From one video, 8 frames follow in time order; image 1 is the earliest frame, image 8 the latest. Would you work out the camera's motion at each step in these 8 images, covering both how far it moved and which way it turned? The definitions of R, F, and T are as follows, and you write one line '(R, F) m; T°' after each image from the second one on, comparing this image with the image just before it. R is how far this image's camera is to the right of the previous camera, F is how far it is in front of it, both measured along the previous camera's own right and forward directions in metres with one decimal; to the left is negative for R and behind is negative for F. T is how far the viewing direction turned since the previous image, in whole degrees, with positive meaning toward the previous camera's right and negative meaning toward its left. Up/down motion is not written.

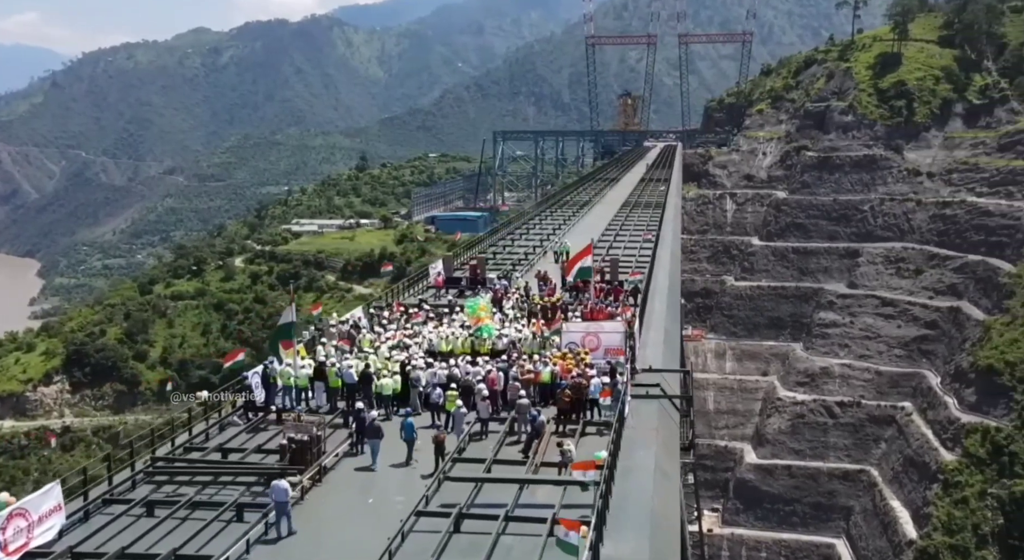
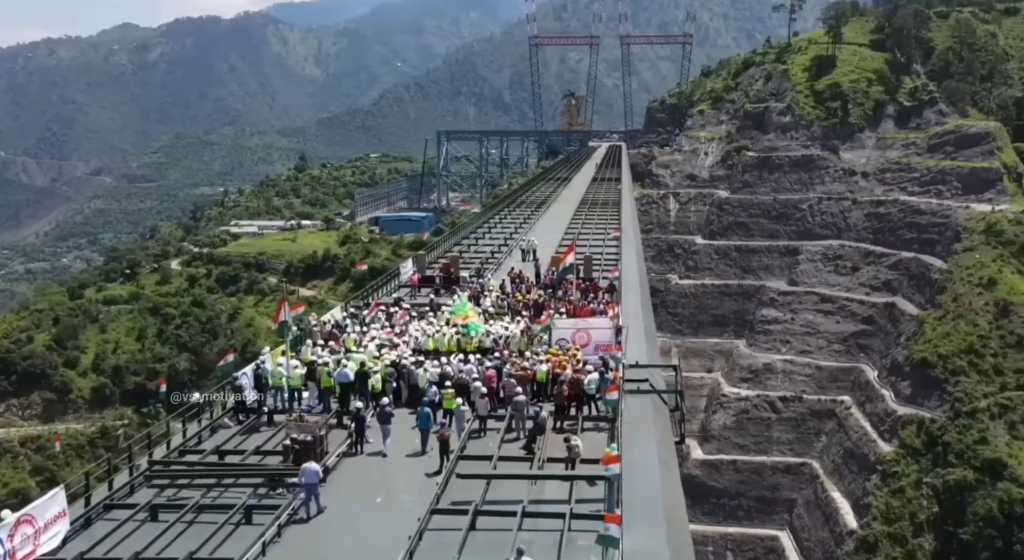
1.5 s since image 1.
(-0.5, +0.1) m; +4°
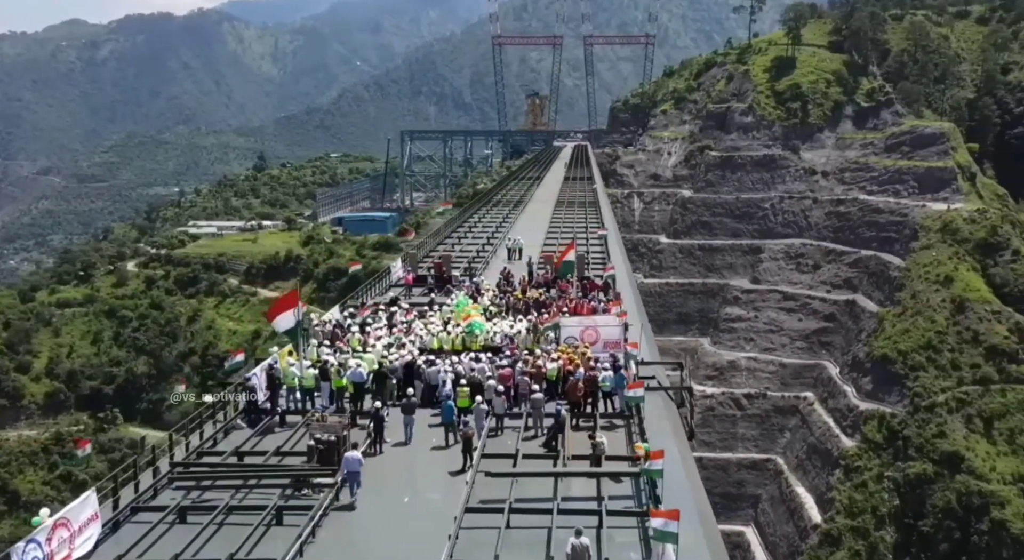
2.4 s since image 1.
(-0.5, +0.1) m; +3°
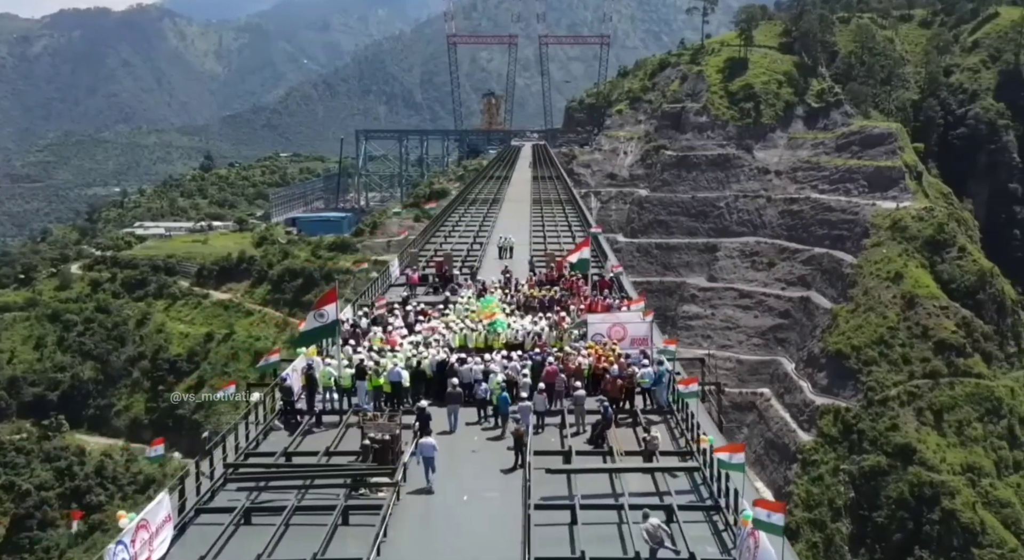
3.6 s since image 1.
(-0.8, +0.1) m; +3°
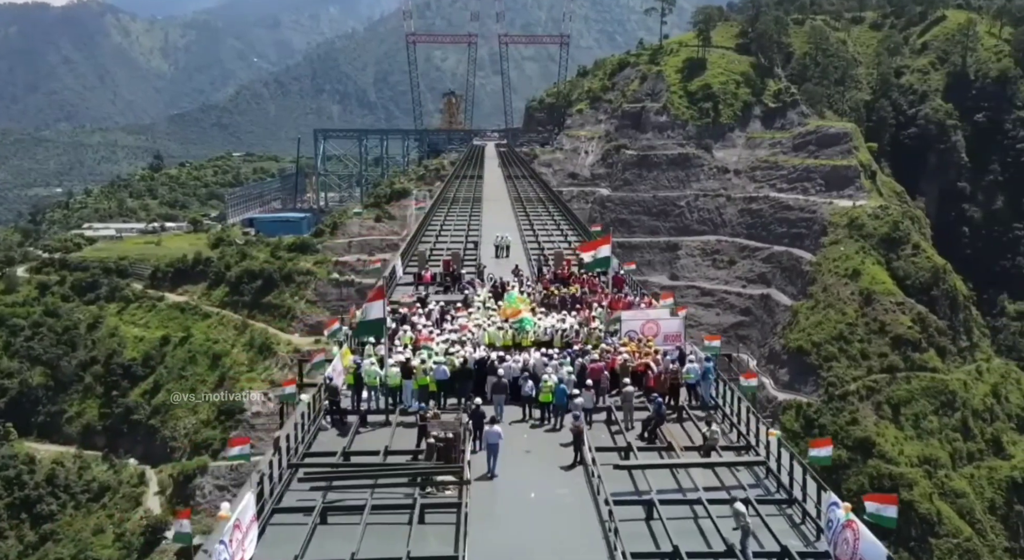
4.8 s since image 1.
(-0.8, +0.2) m; +3°
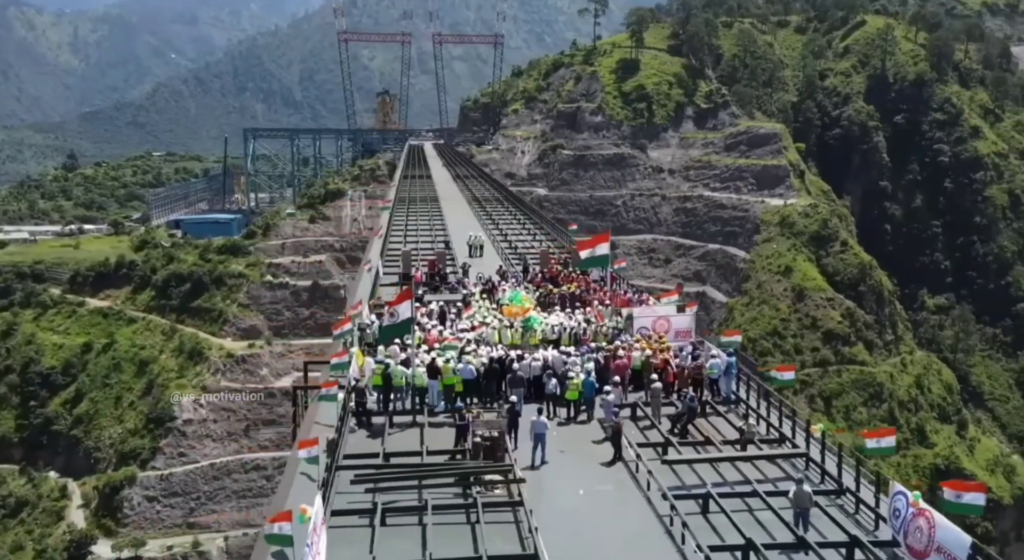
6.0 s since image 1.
(-0.9, +0.3) m; +5°
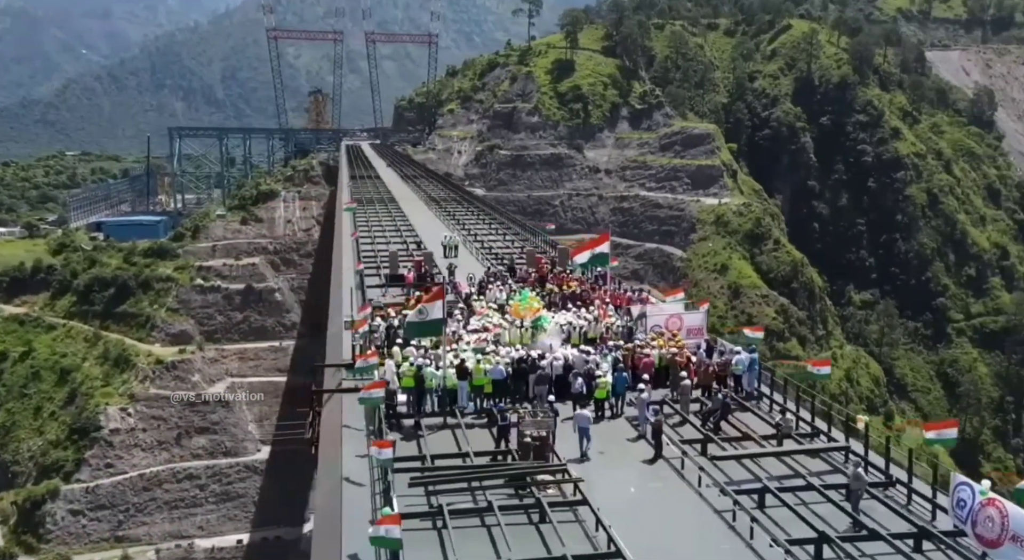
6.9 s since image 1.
(-0.9, +0.3) m; +5°
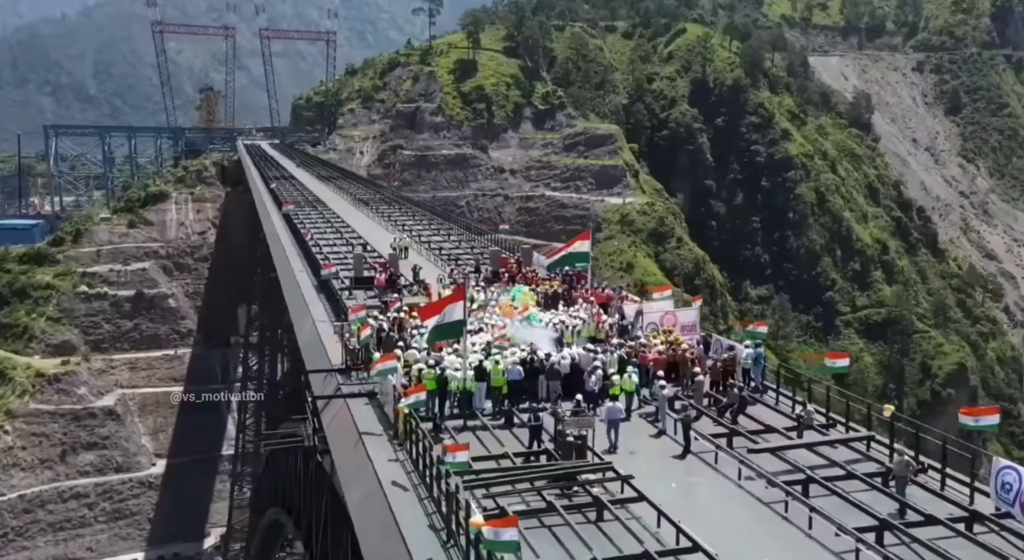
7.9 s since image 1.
(-1.1, +0.5) m; +7°
